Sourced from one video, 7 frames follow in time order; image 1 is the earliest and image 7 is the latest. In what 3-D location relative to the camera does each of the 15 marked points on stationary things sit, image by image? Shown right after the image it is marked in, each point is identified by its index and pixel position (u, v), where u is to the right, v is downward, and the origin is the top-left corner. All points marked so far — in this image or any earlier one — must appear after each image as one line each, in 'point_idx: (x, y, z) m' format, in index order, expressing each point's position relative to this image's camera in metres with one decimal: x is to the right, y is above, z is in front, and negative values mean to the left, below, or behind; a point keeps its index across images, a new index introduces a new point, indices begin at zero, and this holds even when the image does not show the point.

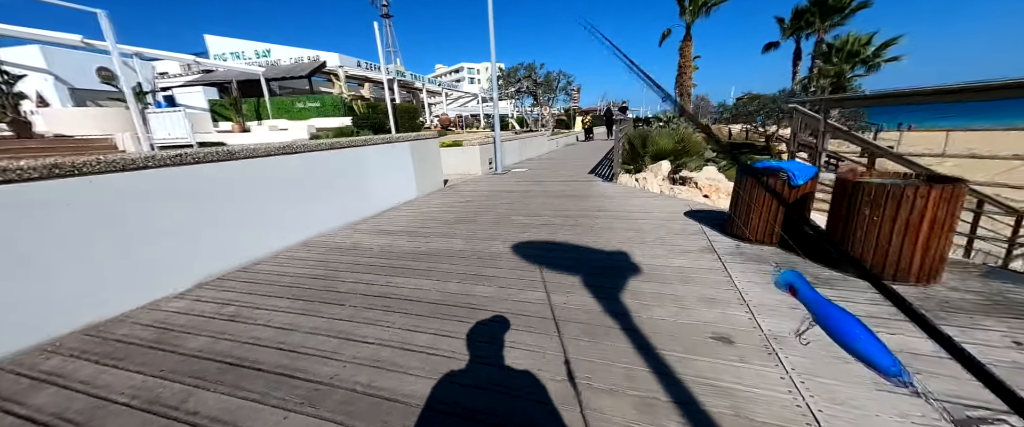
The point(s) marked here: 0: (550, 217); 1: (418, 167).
0: (+0.4, 0.0, +3.9) m
1: (-1.4, +0.7, +5.2) m
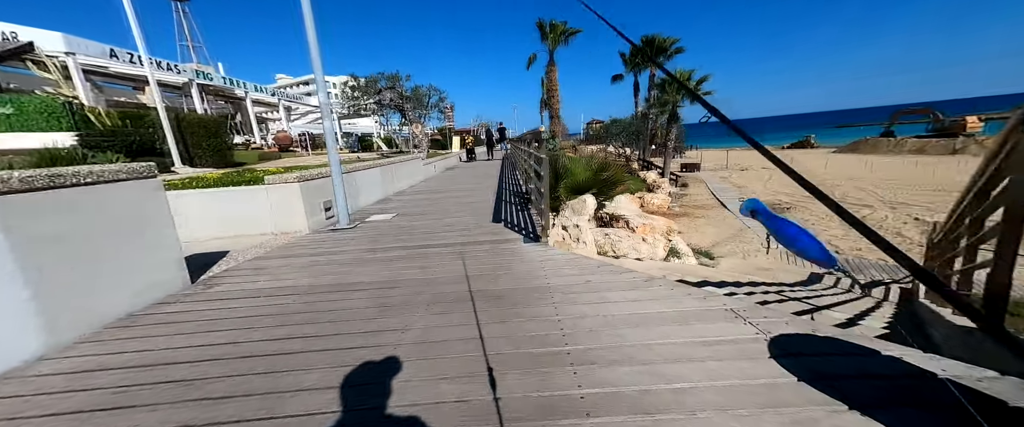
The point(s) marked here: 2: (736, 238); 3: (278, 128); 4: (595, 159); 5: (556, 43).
0: (-0.2, -0.8, +1.3) m
1: (-2.5, -0.3, +1.9) m
2: (+6.2, -0.6, +9.8) m
3: (-13.3, +4.9, +19.8) m
4: (+1.3, +0.9, +5.7) m
5: (+2.5, +9.8, +19.9) m
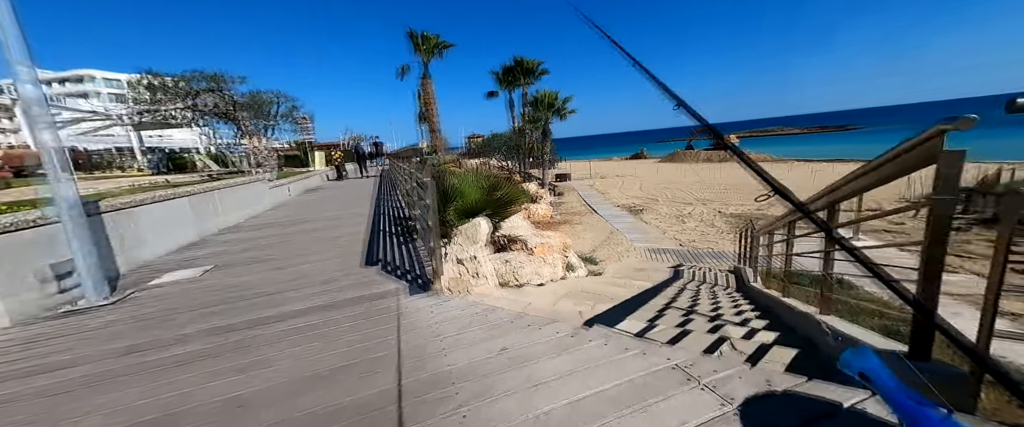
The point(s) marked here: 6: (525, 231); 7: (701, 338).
0: (-0.4, -1.0, +0.4) m
1: (-2.8, -0.7, +0.3) m
2: (+3.0, -0.8, +10.6) m
3: (-19.1, +2.9, +13.9) m
4: (-0.4, +0.6, +5.1) m
5: (-4.5, +8.8, +19.2) m
6: (+0.2, -0.3, +5.0) m
7: (+1.5, -1.0, +2.7) m
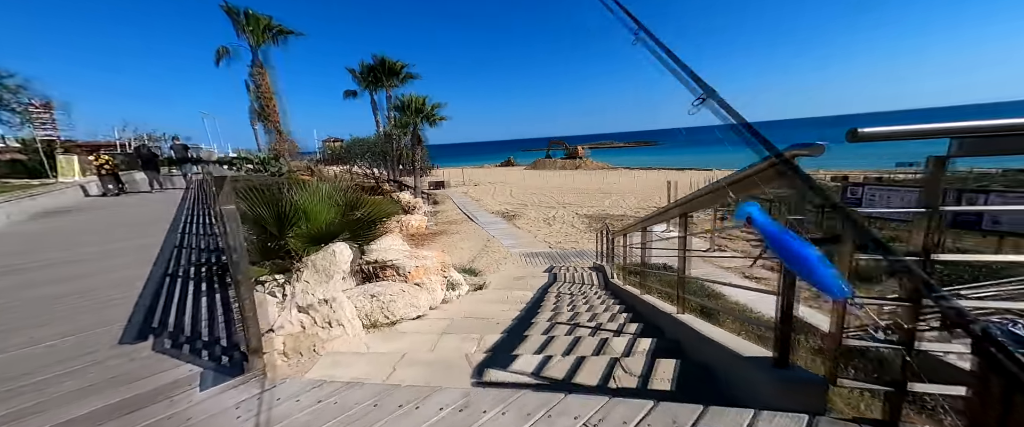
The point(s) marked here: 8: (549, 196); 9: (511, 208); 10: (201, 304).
0: (-0.3, -1.1, -0.2) m
1: (-2.5, -0.9, -1.1) m
2: (-0.7, -1.1, +10.5) m
3: (-22.7, +1.7, +6.0) m
4: (-2.1, +0.3, +4.2) m
5: (-11.2, +8.0, +16.1) m
6: (-1.4, -0.5, +4.3) m
7: (+0.6, -1.1, +2.6) m
8: (+2.1, +1.0, +19.8) m
9: (0.0, +0.3, +16.9) m
10: (-2.5, -0.6, +2.8) m
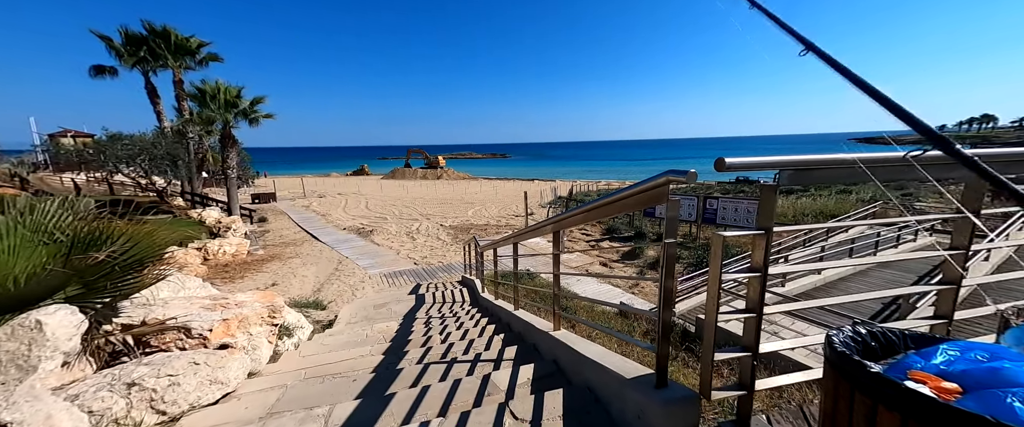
0: (0.0, -1.2, -0.8) m
1: (-1.7, -1.0, -2.5) m
2: (-4.4, -1.6, +8.9) m
3: (-23.1, +0.7, -3.6) m
4: (-3.4, 0.0, +2.6) m
5: (-16.6, +7.0, +10.3) m
6: (-2.7, -0.8, +2.9) m
7: (-0.2, -1.3, +2.1) m
8: (-5.5, +0.3, +18.7) m
9: (-6.3, -0.4, +15.1) m
10: (-3.2, -0.9, +1.2) m
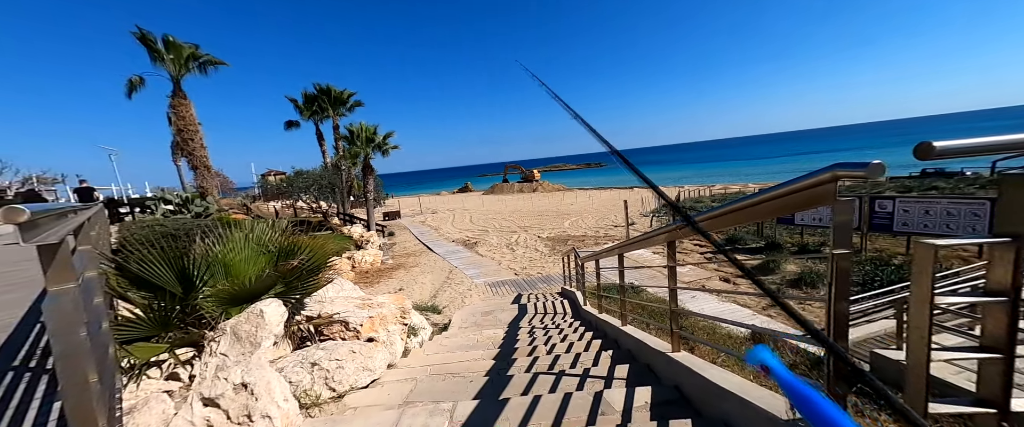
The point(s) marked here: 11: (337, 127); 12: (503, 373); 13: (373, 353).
0: (-0.1, -1.2, -0.7) m
1: (-2.2, -1.0, -1.9) m
2: (-1.7, -1.9, +9.8) m
3: (-23.2, +0.1, +2.9) m
4: (-2.4, -0.2, +3.5) m
5: (-13.2, +6.2, +14.7) m
6: (-1.7, -1.0, +3.6) m
7: (+0.5, -1.3, +2.1) m
8: (-0.1, -0.4, +19.5) m
9: (-1.9, -1.0, +16.3) m
10: (-2.6, -1.0, +2.0) m
11: (-8.2, +4.0, +15.9) m
12: (-0.1, -1.6, +3.4) m
13: (-1.3, -1.3, +3.2) m
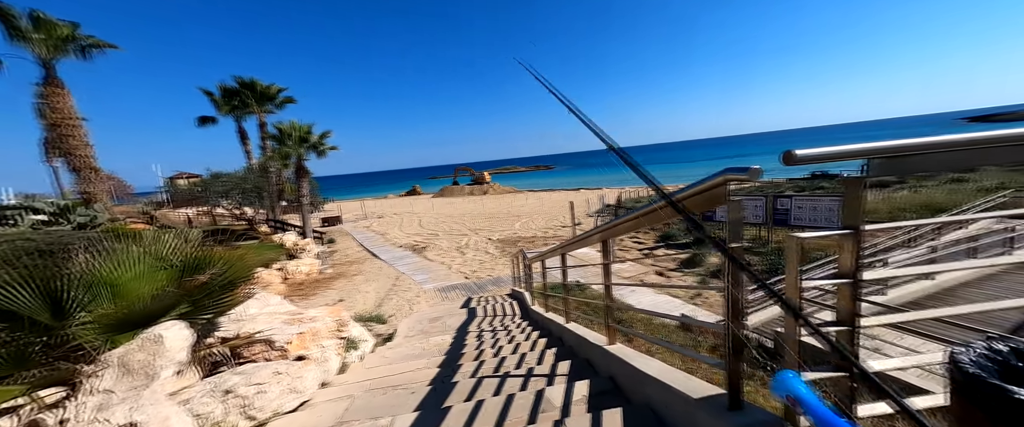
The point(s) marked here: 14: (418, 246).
0: (-0.1, -1.2, -0.8) m
1: (-2.0, -1.1, -2.3) m
2: (-3.1, -2.1, +9.4) m
3: (-23.4, -0.3, -0.4) m
4: (-3.0, -0.2, +3.1) m
5: (-15.4, +5.8, +12.7) m
6: (-2.3, -1.0, +3.3) m
7: (+0.1, -1.4, +2.1) m
8: (-2.9, -0.6, +19.3) m
9: (-4.2, -1.2, +15.8) m
10: (-2.9, -1.1, +1.6) m
11: (-10.5, +3.7, +14.6) m
12: (-0.6, -1.6, +3.3) m
13: (-1.8, -1.3, +2.9) m
14: (-3.9, -1.4, +14.5) m
